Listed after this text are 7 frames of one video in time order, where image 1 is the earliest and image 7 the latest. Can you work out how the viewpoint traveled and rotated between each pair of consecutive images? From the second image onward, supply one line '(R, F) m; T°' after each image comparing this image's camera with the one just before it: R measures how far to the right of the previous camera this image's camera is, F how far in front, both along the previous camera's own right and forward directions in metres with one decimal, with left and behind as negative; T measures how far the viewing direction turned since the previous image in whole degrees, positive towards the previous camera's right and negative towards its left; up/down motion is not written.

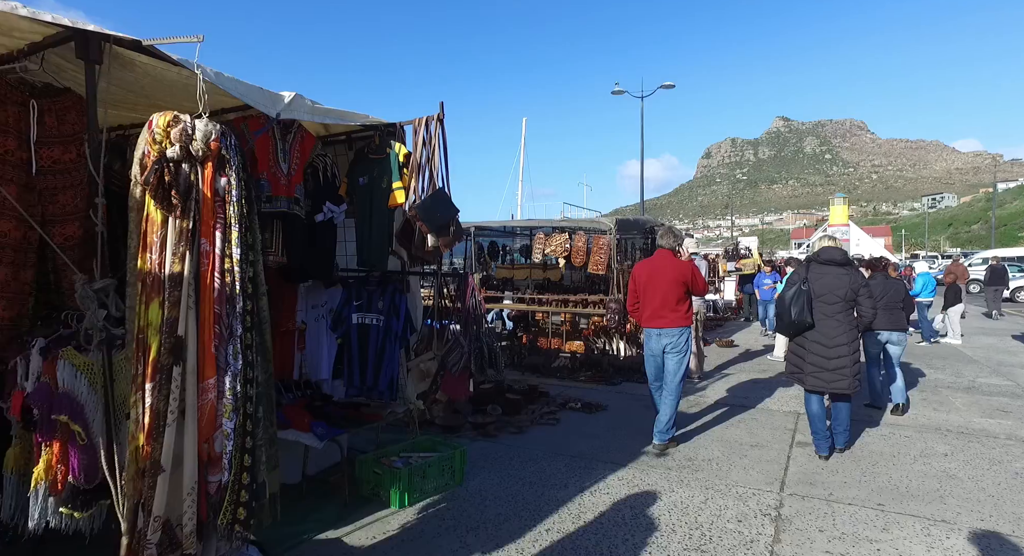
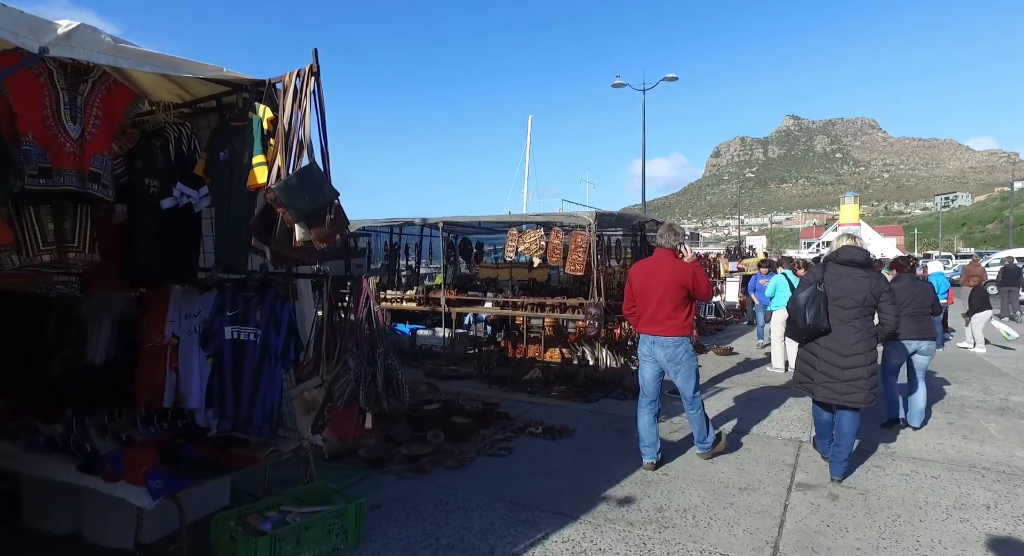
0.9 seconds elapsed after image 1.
(+0.5, +0.9) m; -1°
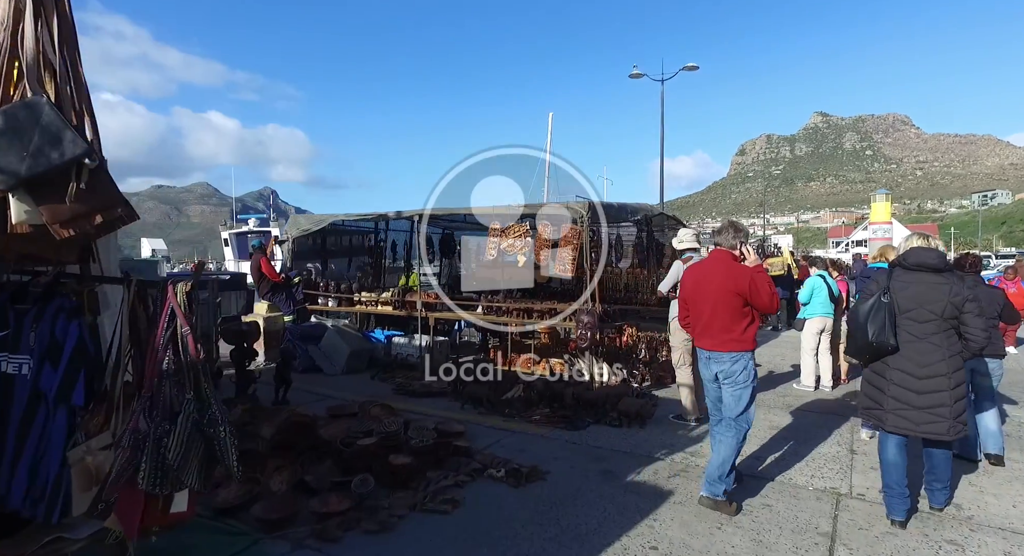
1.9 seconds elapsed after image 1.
(+0.4, +1.0) m; -2°
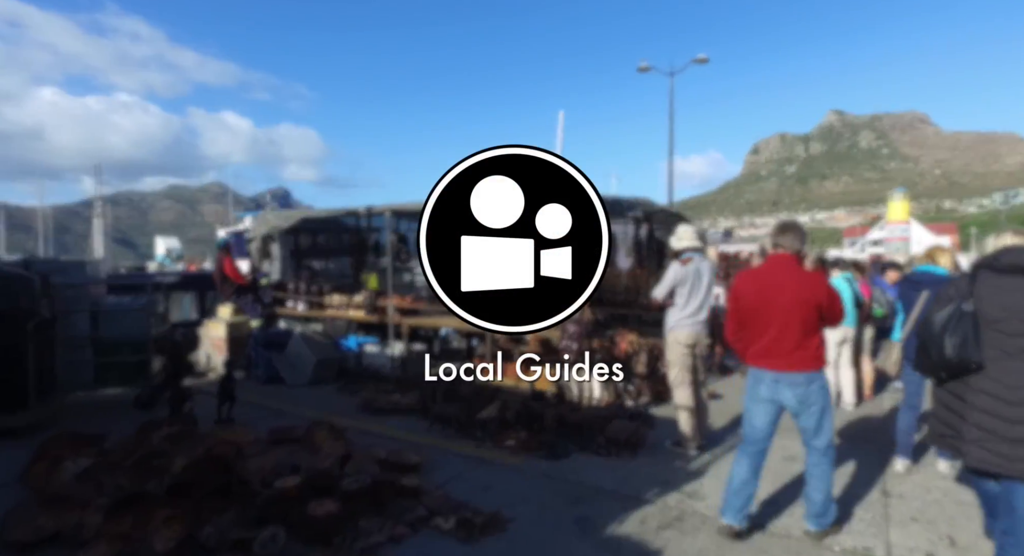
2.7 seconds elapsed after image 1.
(+0.3, +0.7) m; -1°
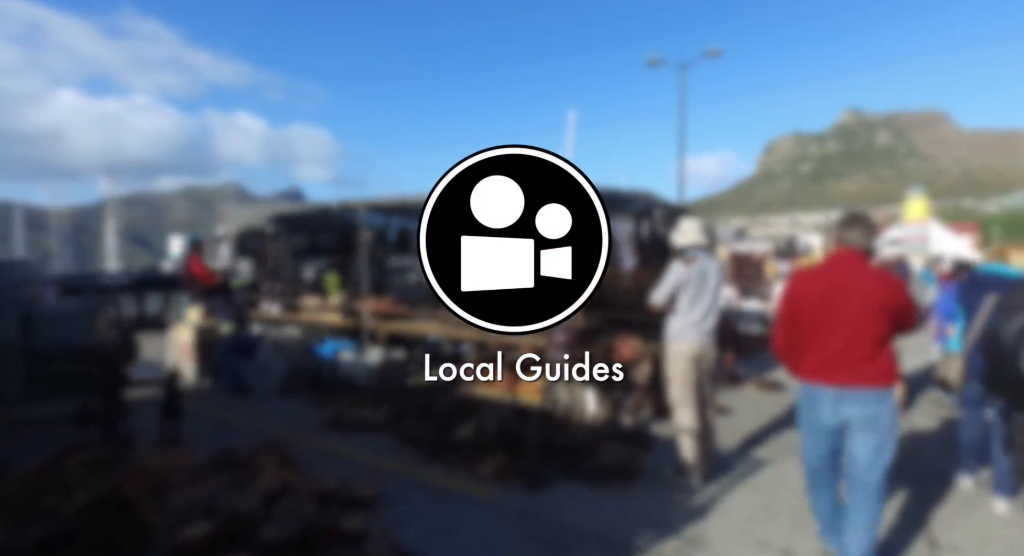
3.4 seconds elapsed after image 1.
(+0.2, +0.6) m; -1°
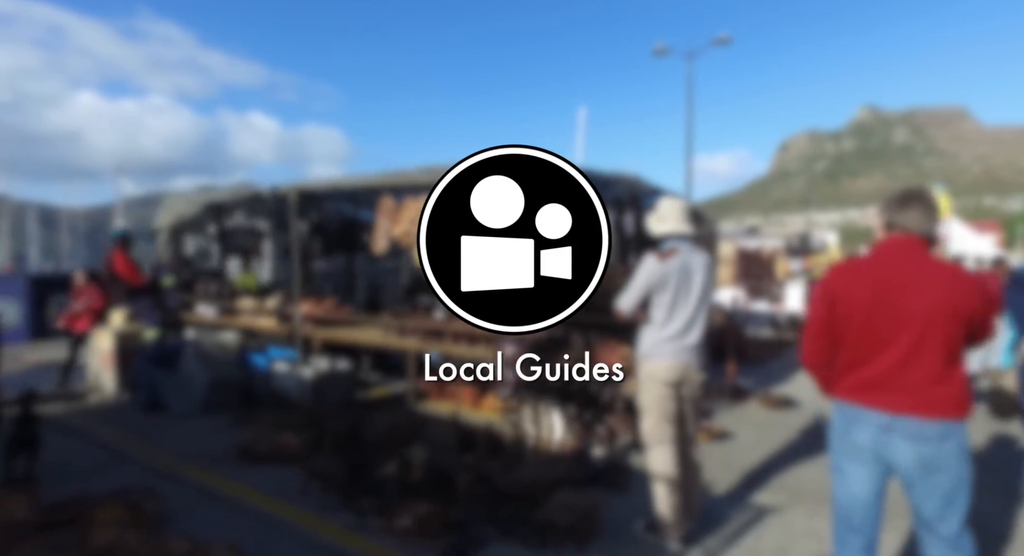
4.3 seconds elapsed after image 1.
(+0.5, +0.9) m; -1°
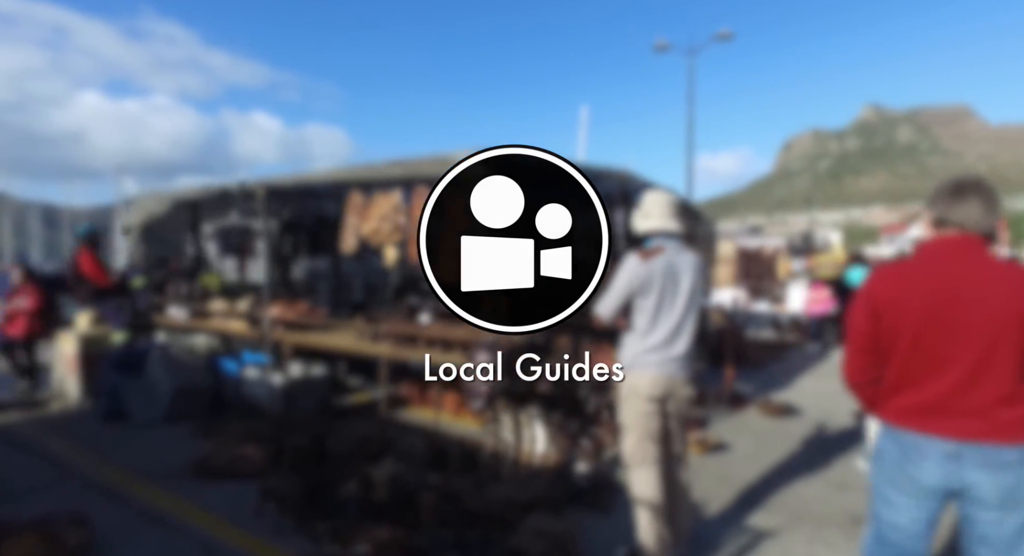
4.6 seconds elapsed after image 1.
(+0.2, +0.3) m; 0°
